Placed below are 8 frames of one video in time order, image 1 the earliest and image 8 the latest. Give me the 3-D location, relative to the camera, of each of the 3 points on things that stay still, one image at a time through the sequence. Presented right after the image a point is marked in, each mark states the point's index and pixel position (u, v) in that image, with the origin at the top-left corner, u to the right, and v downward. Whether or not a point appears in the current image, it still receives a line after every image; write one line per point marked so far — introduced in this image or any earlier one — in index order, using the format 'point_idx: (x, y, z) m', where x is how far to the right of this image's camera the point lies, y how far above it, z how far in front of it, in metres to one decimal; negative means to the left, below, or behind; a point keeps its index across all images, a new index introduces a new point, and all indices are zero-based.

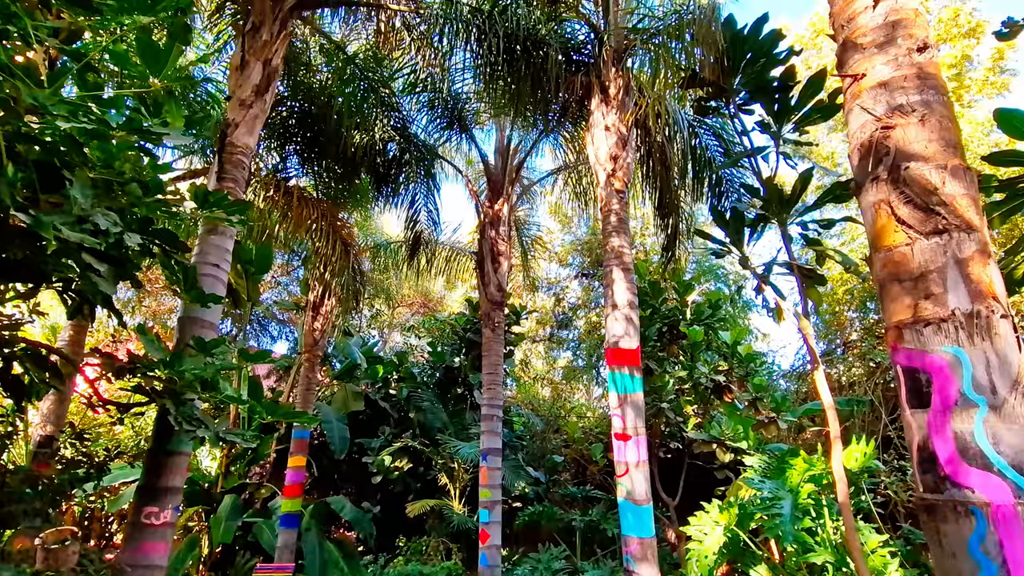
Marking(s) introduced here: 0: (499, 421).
0: (-0.1, -1.4, +5.9) m
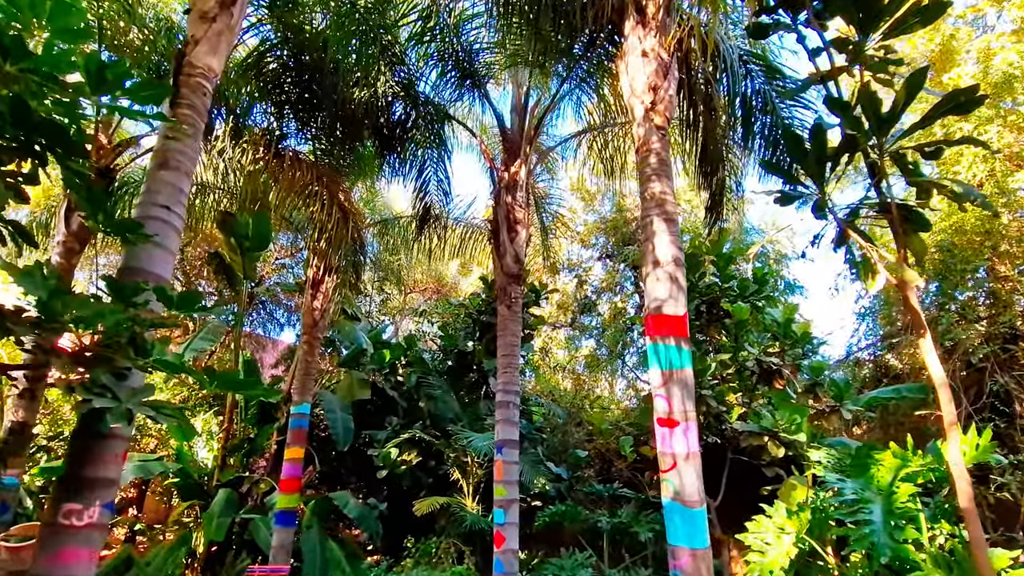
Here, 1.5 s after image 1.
0: (0.0, -1.1, +5.2) m
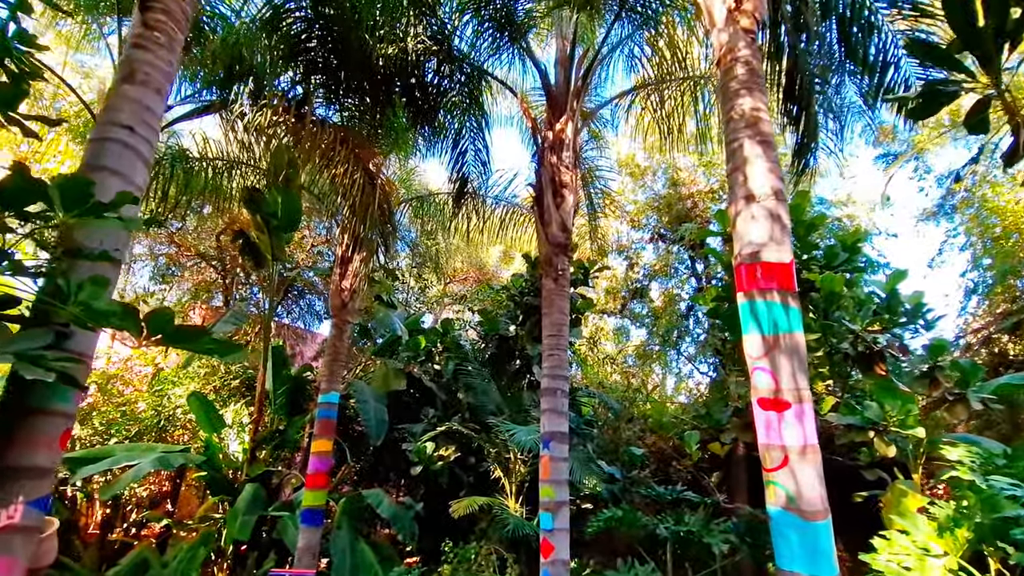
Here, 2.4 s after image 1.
0: (+0.4, -0.9, +4.5) m
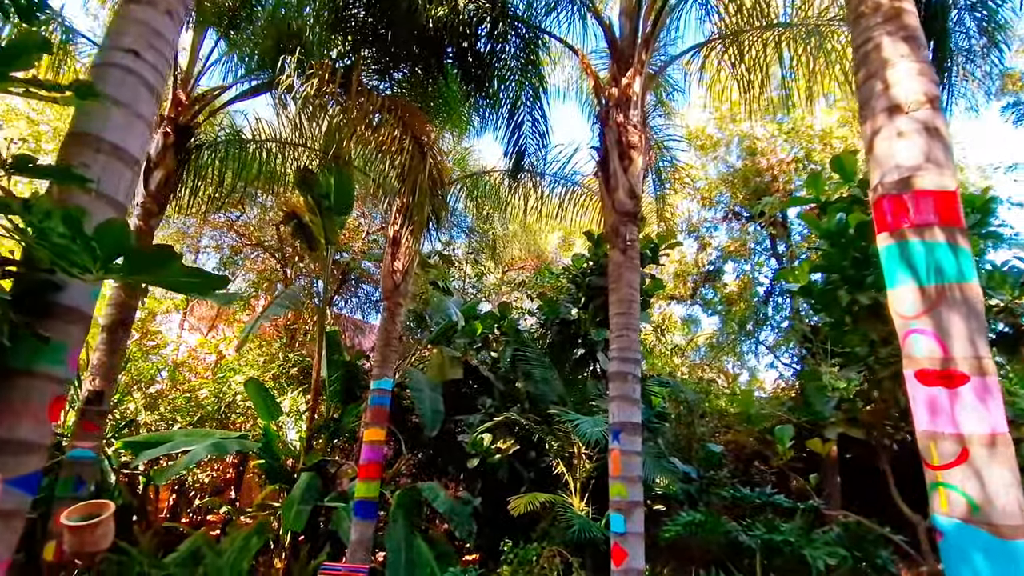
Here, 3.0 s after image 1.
0: (+0.9, -0.7, +4.0) m
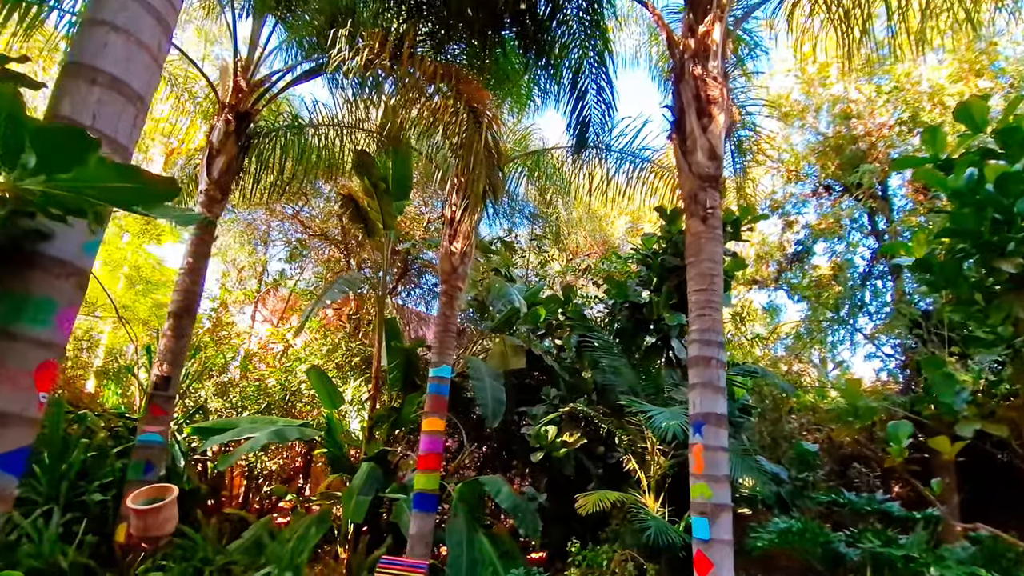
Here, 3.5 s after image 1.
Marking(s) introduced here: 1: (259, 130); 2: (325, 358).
0: (+1.3, -0.5, +3.5) m
1: (-2.8, +1.8, +6.2) m
2: (-2.7, -1.0, +7.8) m
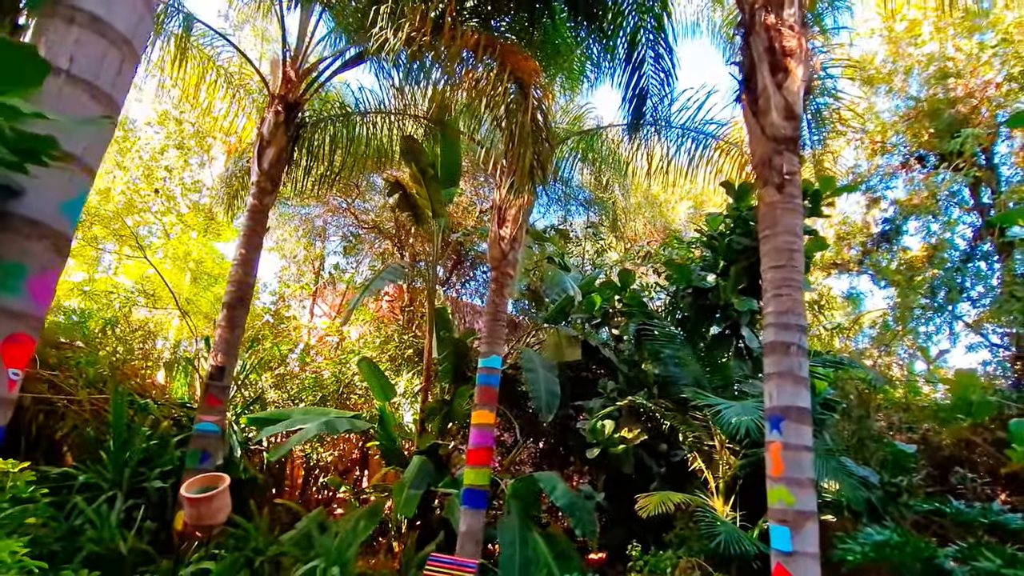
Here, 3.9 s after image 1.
0: (+1.6, -0.4, +3.0) m
1: (-2.3, +1.9, +6.2) m
2: (-1.9, -0.9, +7.8) m
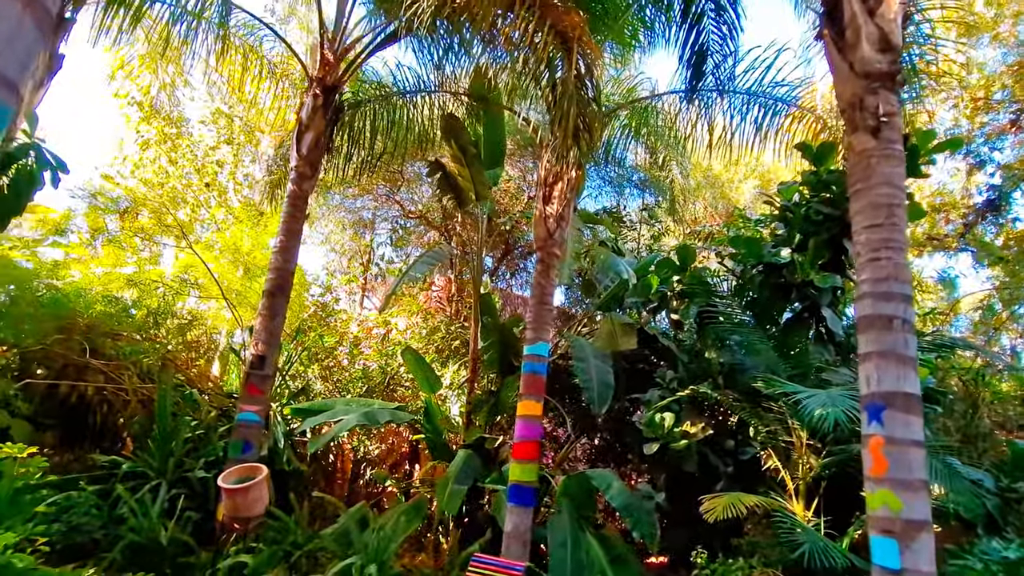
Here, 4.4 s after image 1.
0: (+1.8, -0.2, +2.5) m
1: (-1.8, +2.0, +6.0) m
2: (-1.2, -0.7, +7.5) m
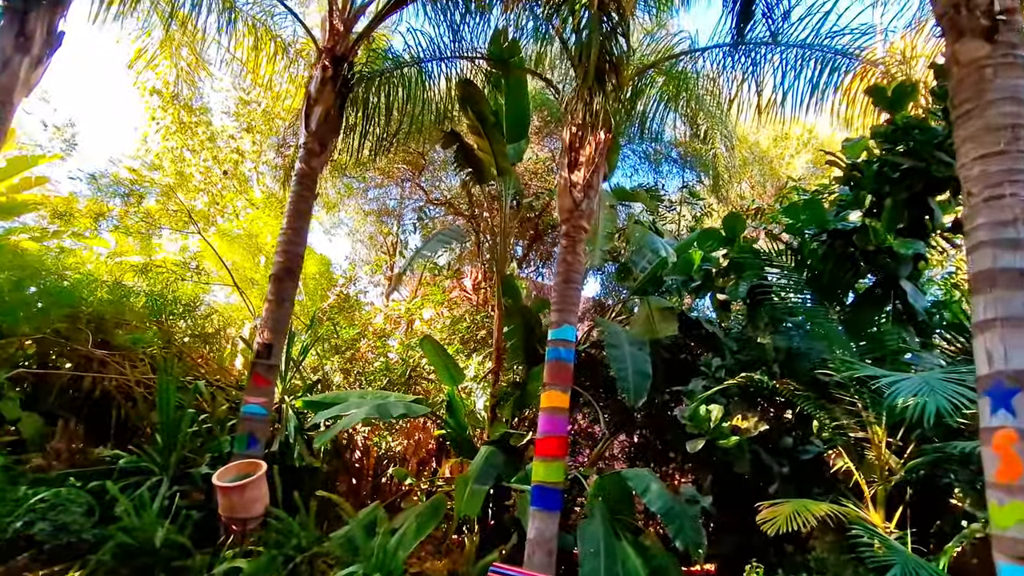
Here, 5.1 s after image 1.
0: (+1.8, 0.0, +1.9) m
1: (-1.6, +2.2, +5.6) m
2: (-0.8, -0.6, +7.1) m
